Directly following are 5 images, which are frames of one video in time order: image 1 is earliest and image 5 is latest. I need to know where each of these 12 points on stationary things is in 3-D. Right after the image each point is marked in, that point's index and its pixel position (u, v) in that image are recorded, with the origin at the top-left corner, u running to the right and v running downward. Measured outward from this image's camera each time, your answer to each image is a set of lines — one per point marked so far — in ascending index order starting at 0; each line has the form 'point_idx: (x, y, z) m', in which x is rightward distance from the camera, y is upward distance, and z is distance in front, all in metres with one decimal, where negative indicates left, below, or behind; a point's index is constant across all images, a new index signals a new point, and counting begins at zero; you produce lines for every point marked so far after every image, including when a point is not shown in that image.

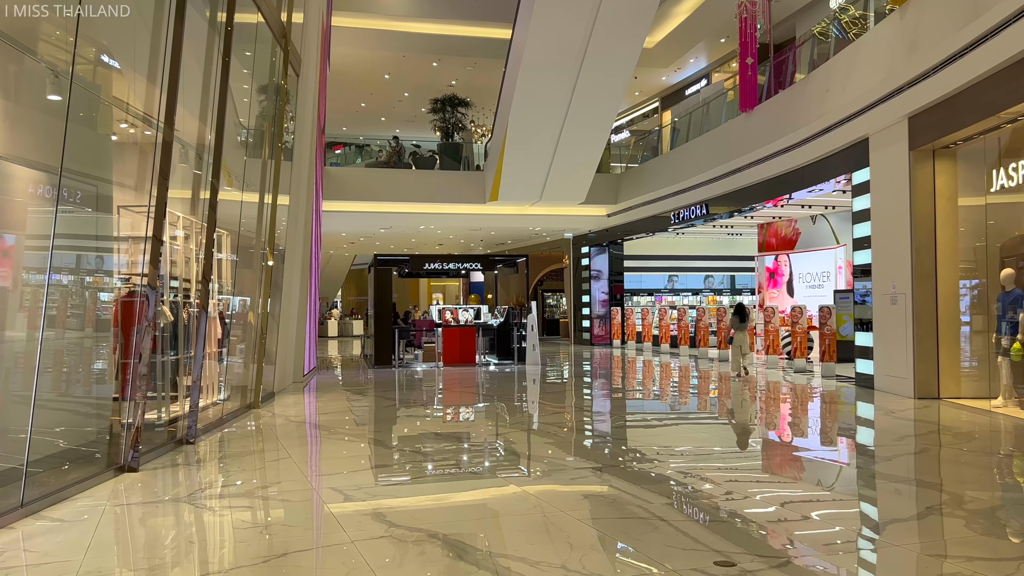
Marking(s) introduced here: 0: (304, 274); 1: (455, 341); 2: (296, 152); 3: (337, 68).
0: (-2.6, +0.1, +9.6) m
1: (-1.1, -1.0, +13.7) m
2: (-2.5, +1.6, +9.1) m
3: (-3.8, +4.8, +16.6) m
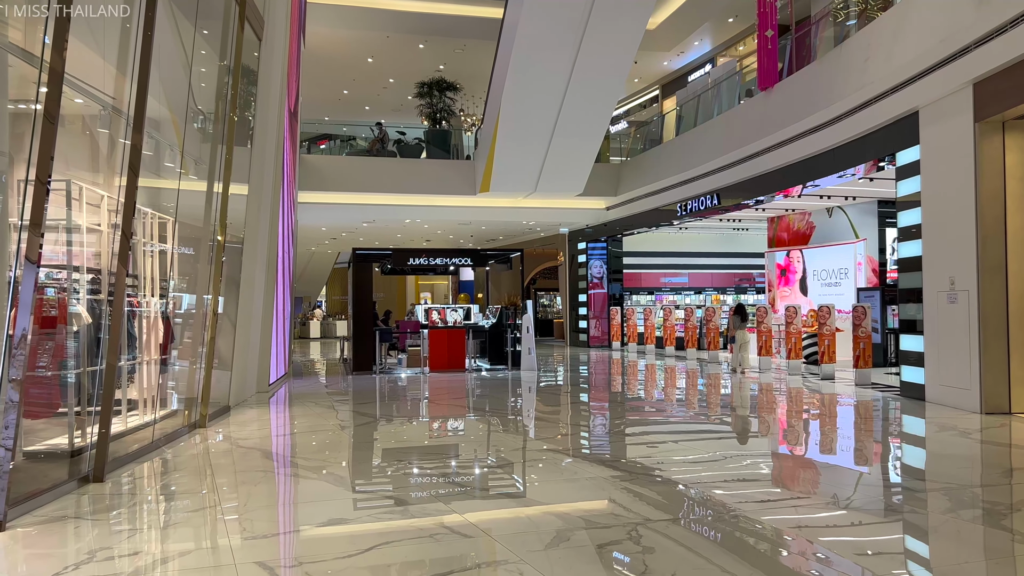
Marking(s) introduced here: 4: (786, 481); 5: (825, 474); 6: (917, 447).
0: (-2.7, +0.2, +8.5) m
1: (-1.2, -0.9, +12.6) m
2: (-2.6, +1.6, +7.9) m
3: (-4.0, +4.8, +15.5) m
4: (+1.9, -1.2, +5.3) m
5: (+2.2, -1.2, +5.5) m
6: (+3.1, -1.2, +5.9) m
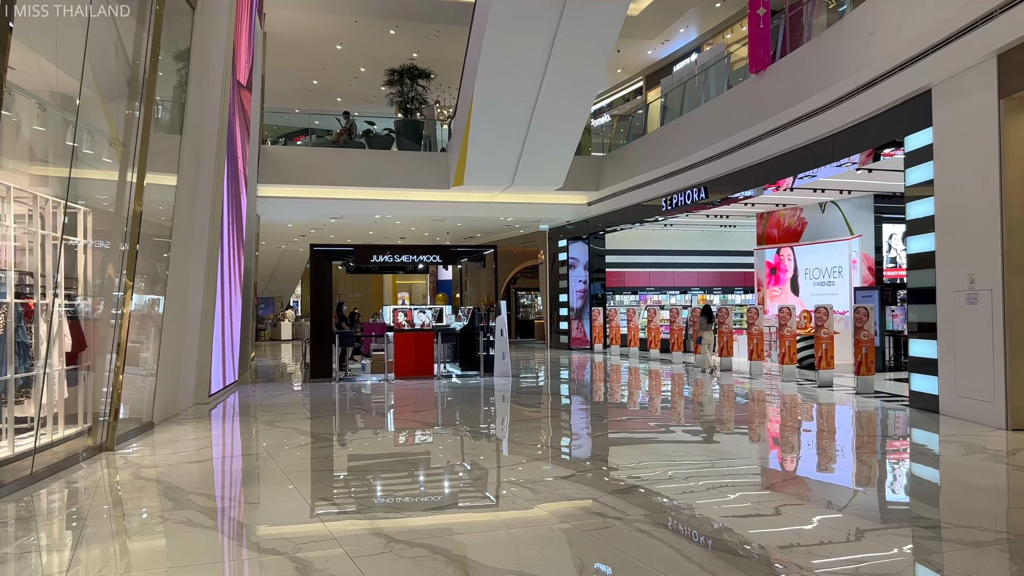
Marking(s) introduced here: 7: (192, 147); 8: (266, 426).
0: (-3.0, +0.2, +7.6) m
1: (-1.6, -0.9, +11.8) m
2: (-2.9, +1.6, +7.1) m
3: (-4.4, +4.8, +14.6) m
4: (+1.6, -1.2, +4.6) m
5: (+1.9, -1.2, +4.8) m
6: (+2.8, -1.2, +5.2) m
7: (-2.9, +1.3, +7.0) m
8: (-2.3, -1.3, +7.3) m
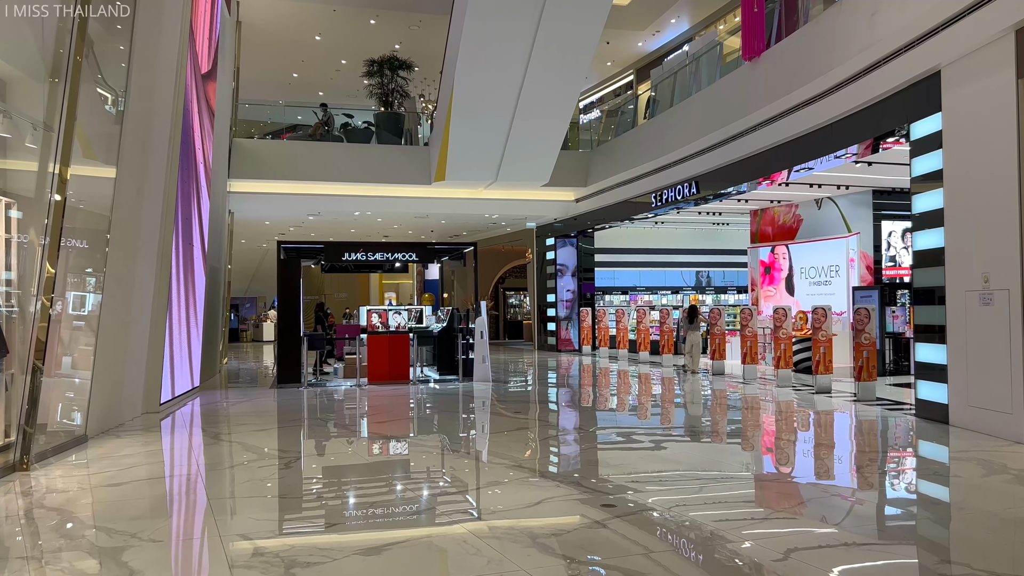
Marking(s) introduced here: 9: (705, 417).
0: (-3.2, +0.2, +7.1) m
1: (-1.8, -0.9, +11.2) m
2: (-3.1, +1.6, +6.5) m
3: (-4.7, +4.8, +14.1) m
4: (+1.4, -1.2, +4.0) m
5: (+1.7, -1.2, +4.3) m
6: (+2.6, -1.2, +4.7) m
7: (-3.1, +1.3, +6.4) m
8: (-2.5, -1.3, +6.7) m
9: (+2.0, -1.3, +7.8) m
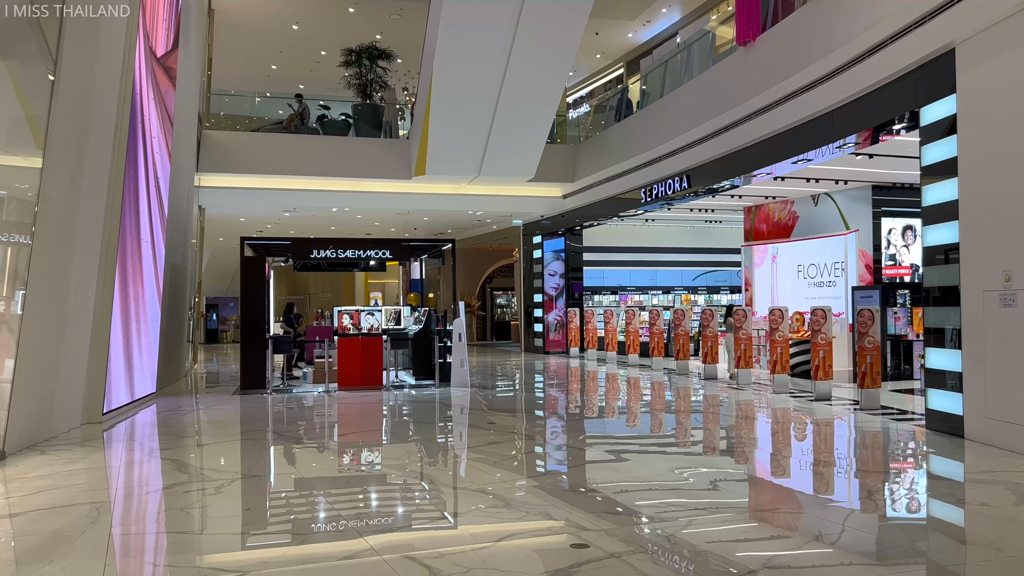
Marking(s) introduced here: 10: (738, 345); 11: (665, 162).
0: (-3.4, +0.2, +6.5) m
1: (-2.1, -0.9, +10.7) m
2: (-3.3, +1.6, +6.0) m
3: (-5.0, +4.8, +13.5) m
4: (+1.3, -1.2, +3.5) m
5: (+1.6, -1.2, +3.7) m
6: (+2.4, -1.2, +4.2) m
7: (-3.3, +1.3, +5.8) m
8: (-2.7, -1.3, +6.1) m
9: (+1.7, -1.3, +7.3) m
10: (+3.1, -0.8, +10.5) m
11: (+2.2, +1.8, +11.0) m
